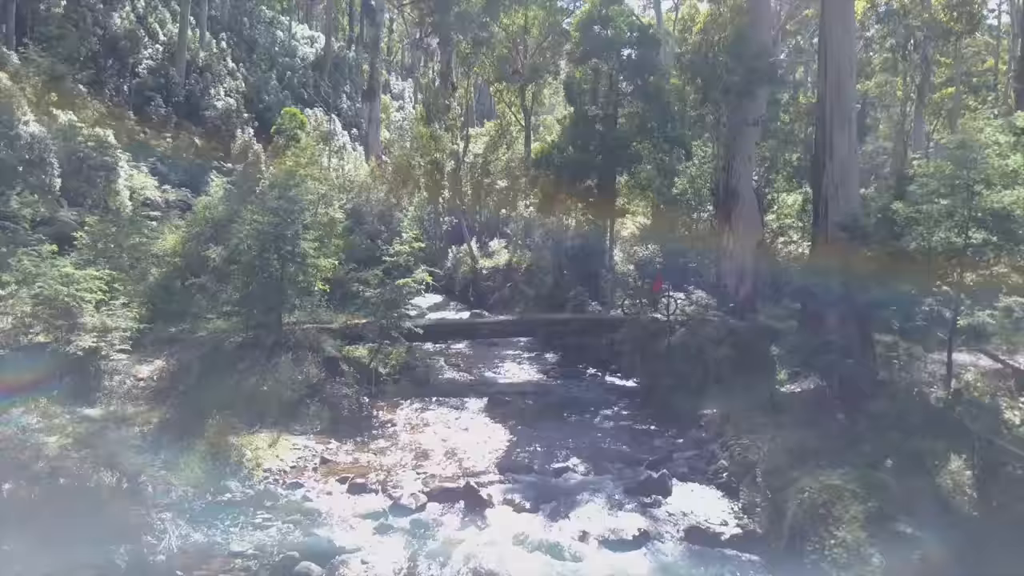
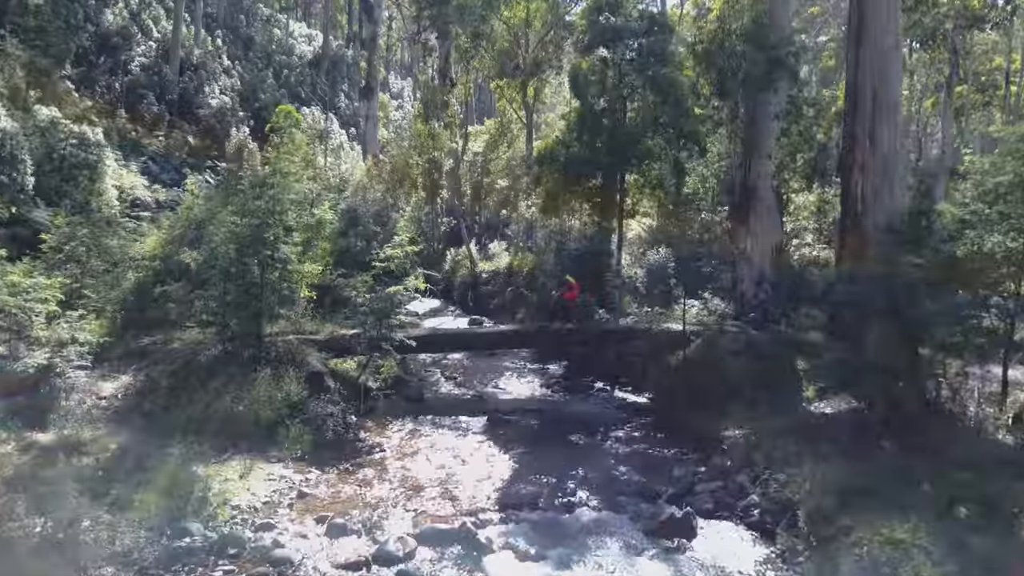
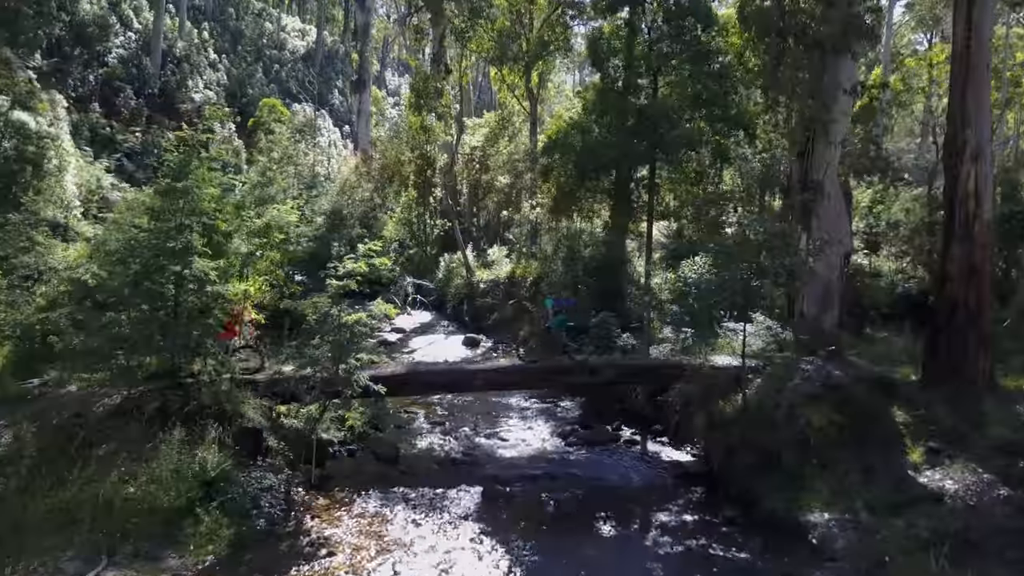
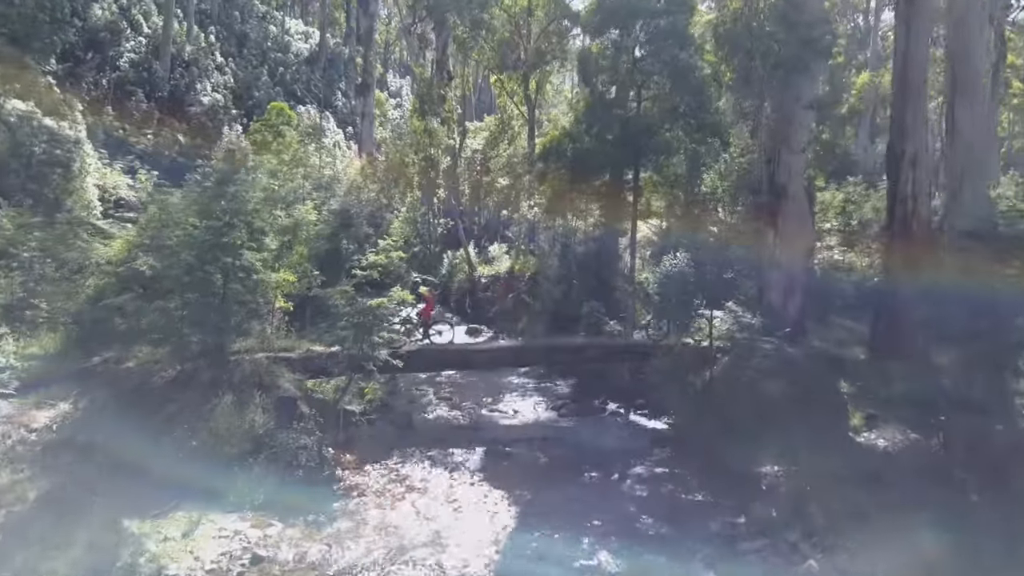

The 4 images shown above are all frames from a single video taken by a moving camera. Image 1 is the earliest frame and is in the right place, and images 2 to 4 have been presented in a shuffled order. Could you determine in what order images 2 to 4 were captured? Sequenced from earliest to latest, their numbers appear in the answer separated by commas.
2, 4, 3
